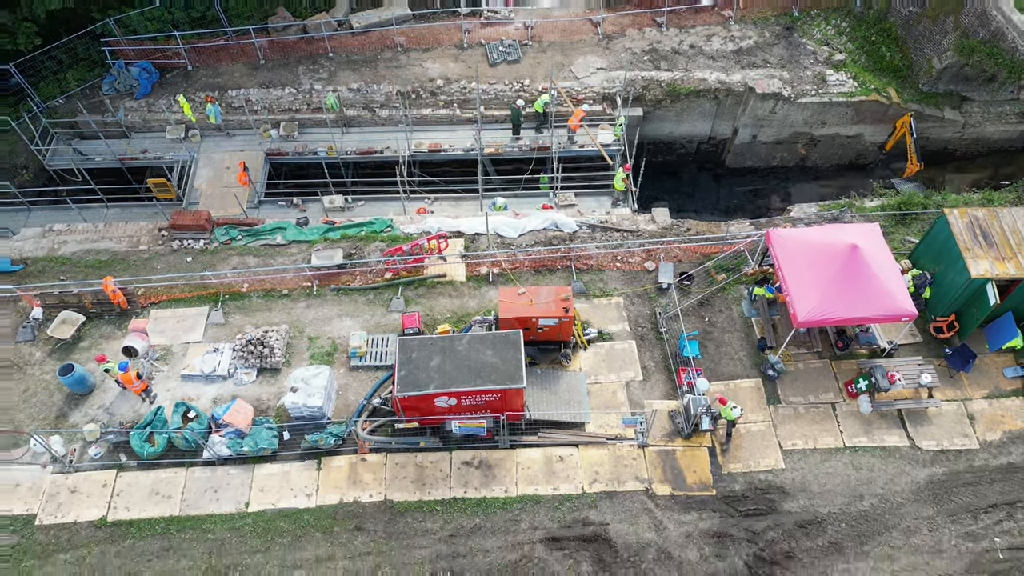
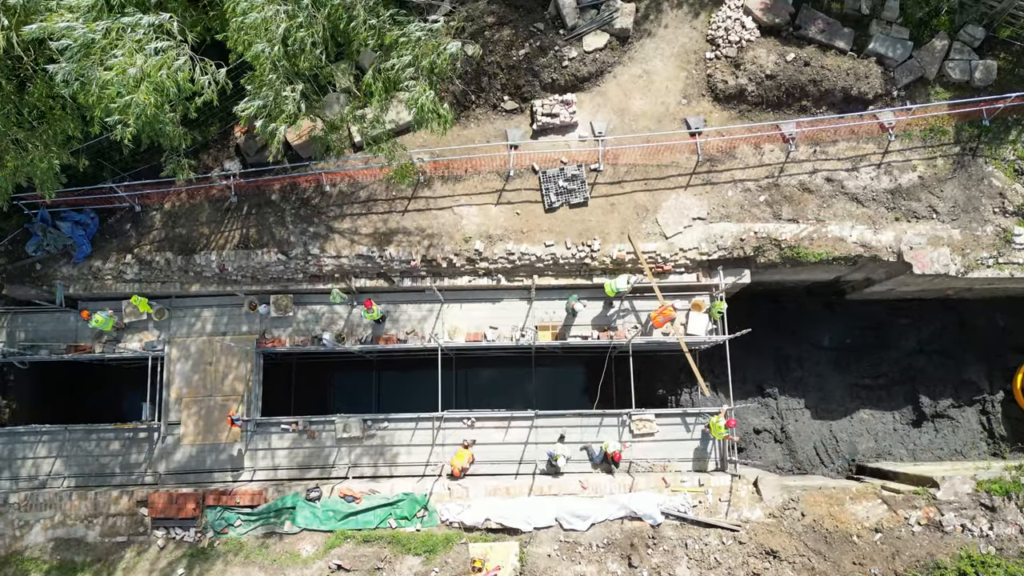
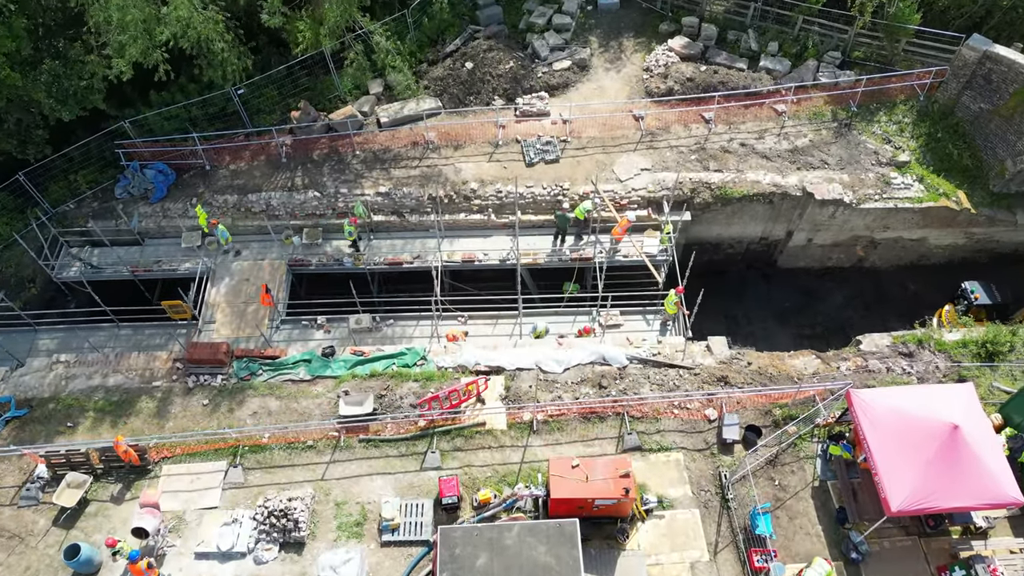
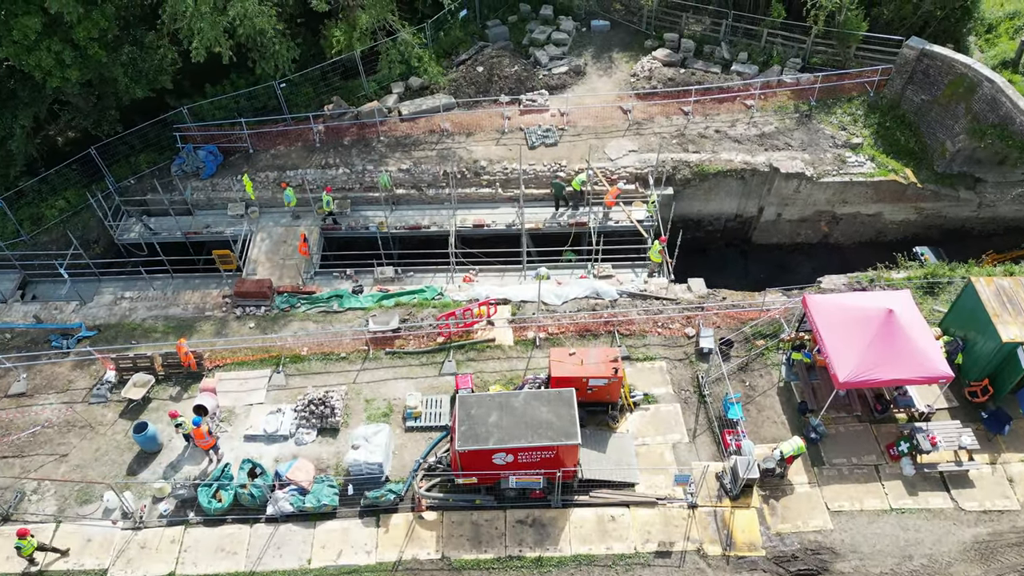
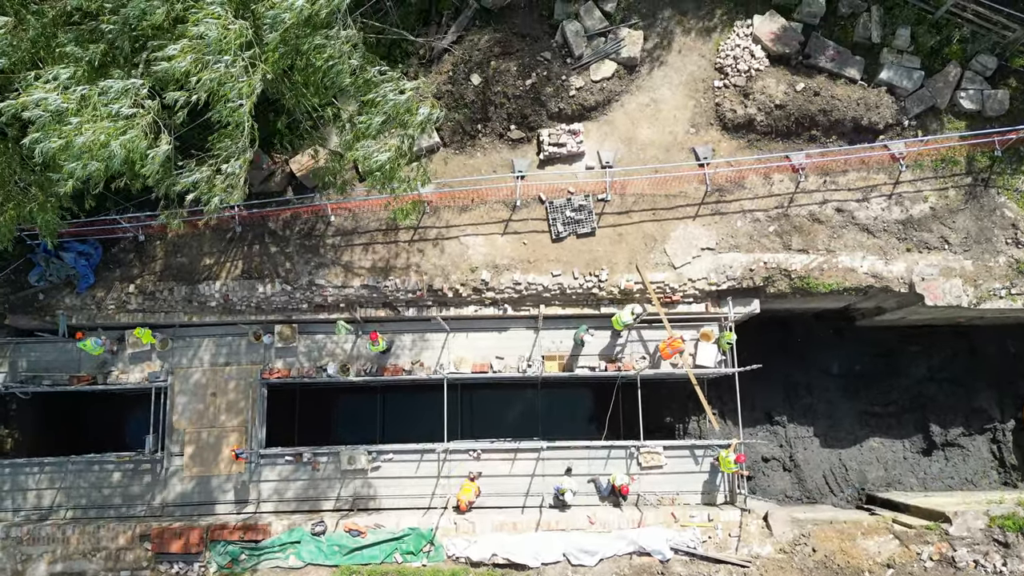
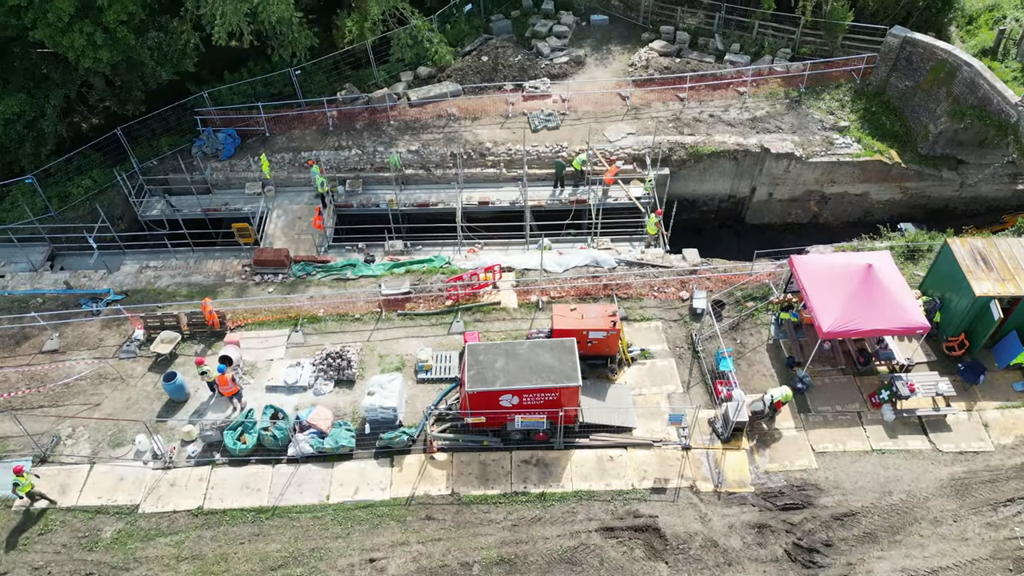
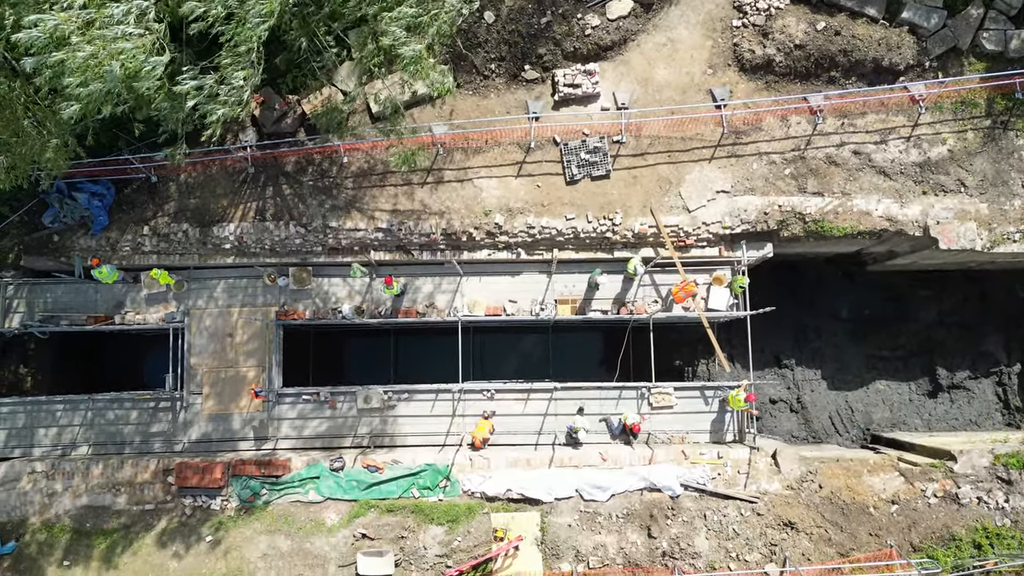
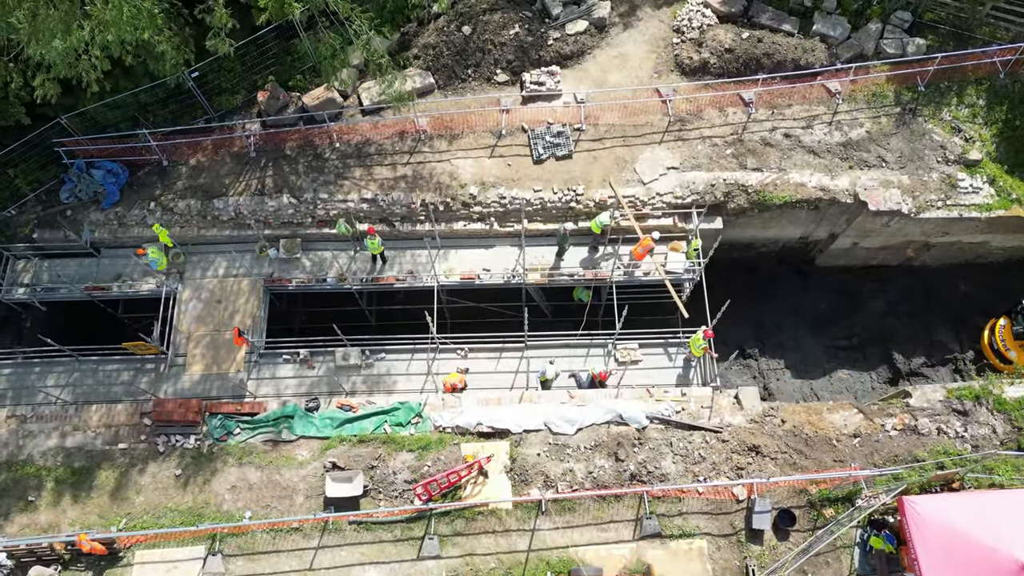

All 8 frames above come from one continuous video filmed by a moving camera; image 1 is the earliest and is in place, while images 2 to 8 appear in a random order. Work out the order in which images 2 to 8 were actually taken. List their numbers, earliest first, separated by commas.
6, 4, 3, 8, 2, 5, 7
